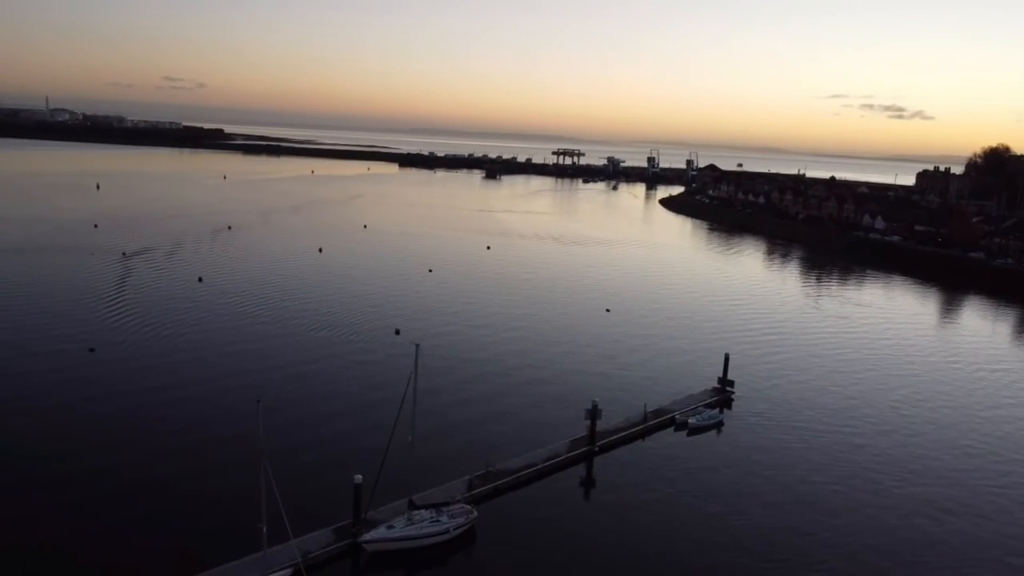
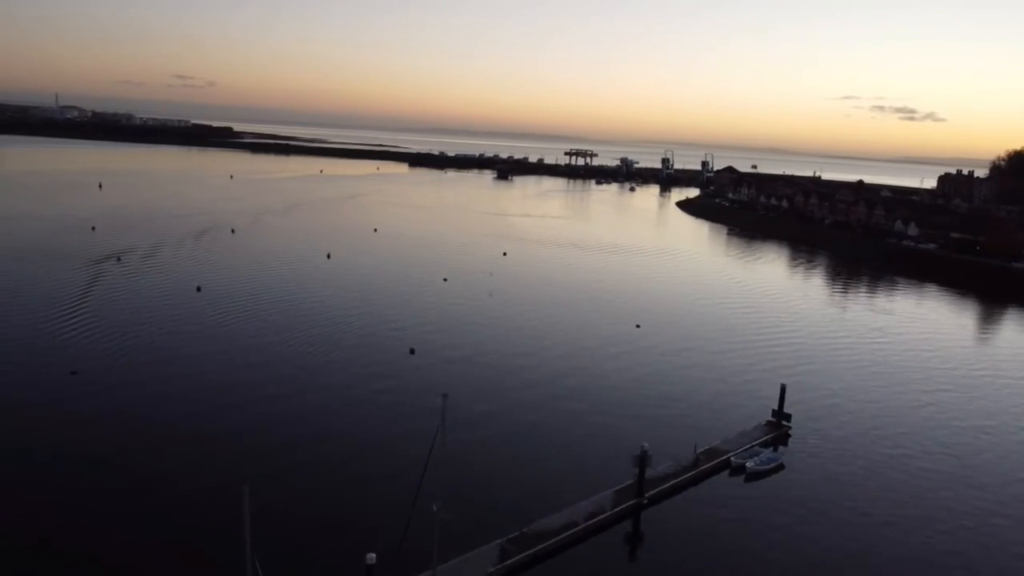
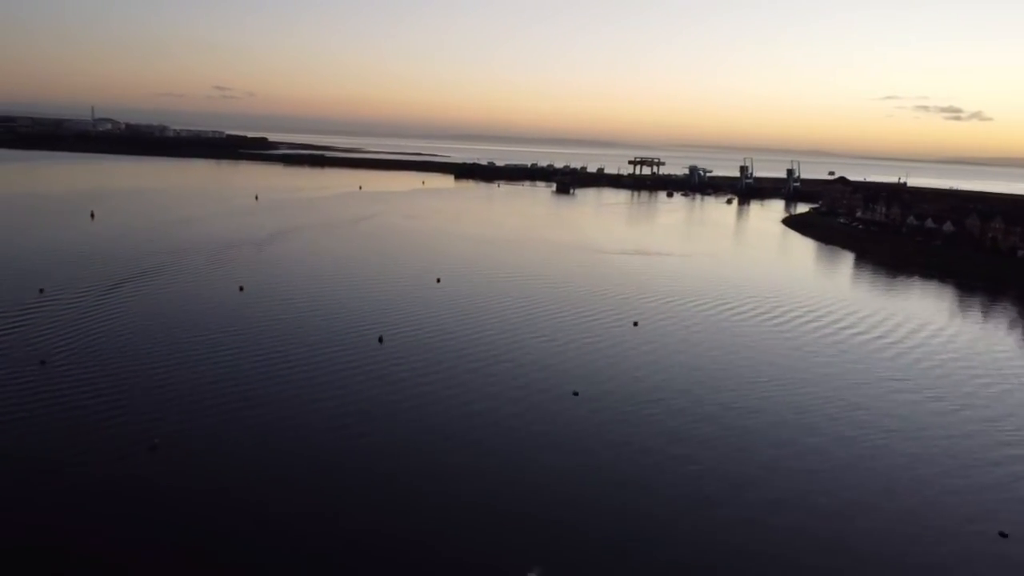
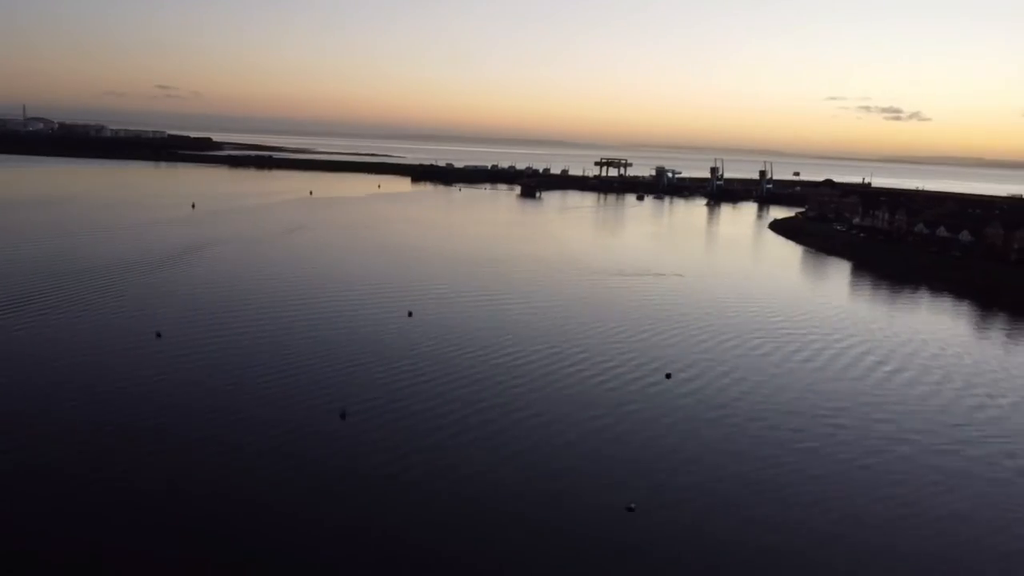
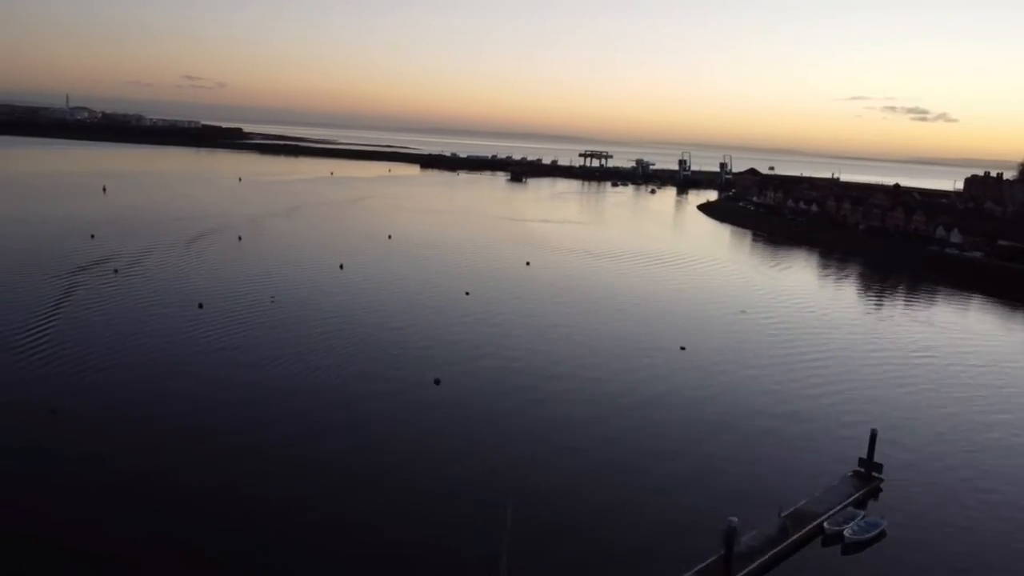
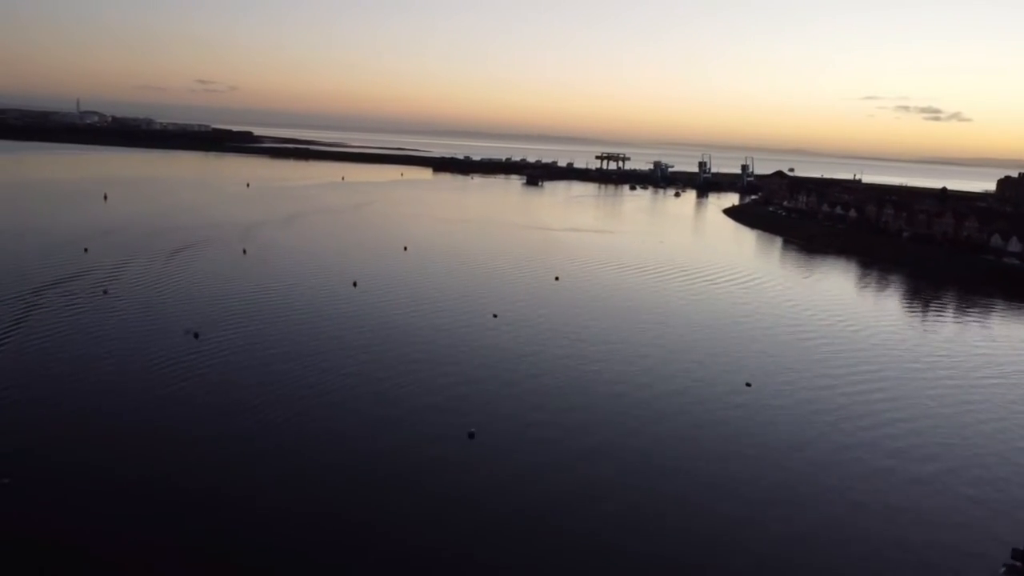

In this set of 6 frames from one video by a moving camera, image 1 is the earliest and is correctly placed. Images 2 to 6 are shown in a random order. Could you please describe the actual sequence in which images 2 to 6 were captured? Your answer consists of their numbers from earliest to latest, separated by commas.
2, 5, 6, 3, 4
